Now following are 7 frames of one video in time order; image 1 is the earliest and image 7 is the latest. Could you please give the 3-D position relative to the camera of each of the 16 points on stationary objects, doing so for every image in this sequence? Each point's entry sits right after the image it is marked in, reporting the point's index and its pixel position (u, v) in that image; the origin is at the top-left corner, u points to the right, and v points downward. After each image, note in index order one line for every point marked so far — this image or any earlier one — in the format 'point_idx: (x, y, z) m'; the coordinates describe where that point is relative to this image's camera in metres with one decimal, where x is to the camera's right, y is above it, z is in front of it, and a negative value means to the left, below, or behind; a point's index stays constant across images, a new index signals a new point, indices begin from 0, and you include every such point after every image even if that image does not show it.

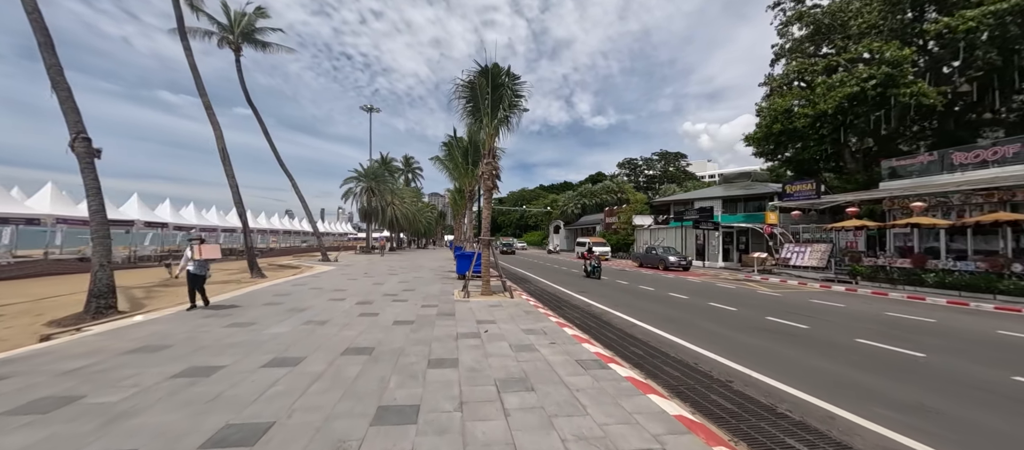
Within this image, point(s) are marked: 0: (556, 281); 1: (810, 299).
0: (+2.6, -3.2, +18.7) m
1: (+13.2, -3.3, +14.6) m
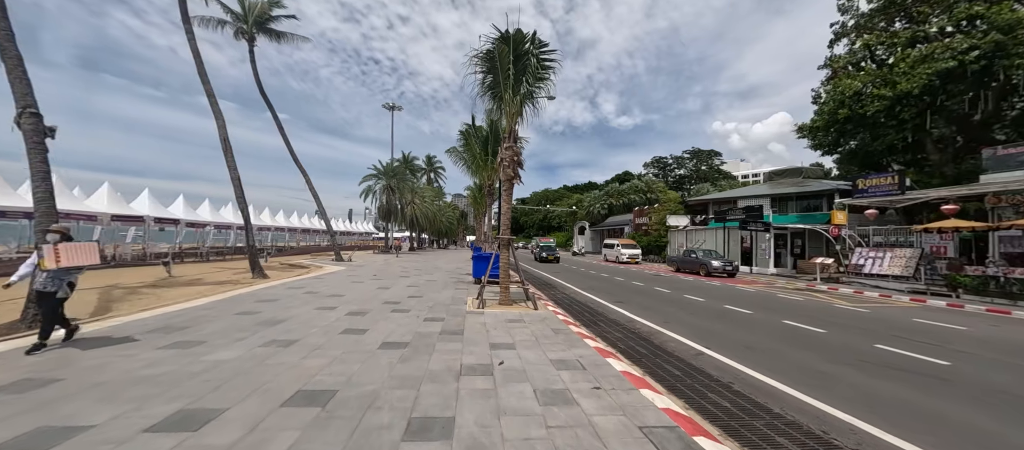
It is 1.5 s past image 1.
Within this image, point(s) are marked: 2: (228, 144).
0: (+3.7, -3.2, +16.4) m
1: (+14.1, -3.3, +11.7) m
2: (-13.0, +3.8, +15.1) m
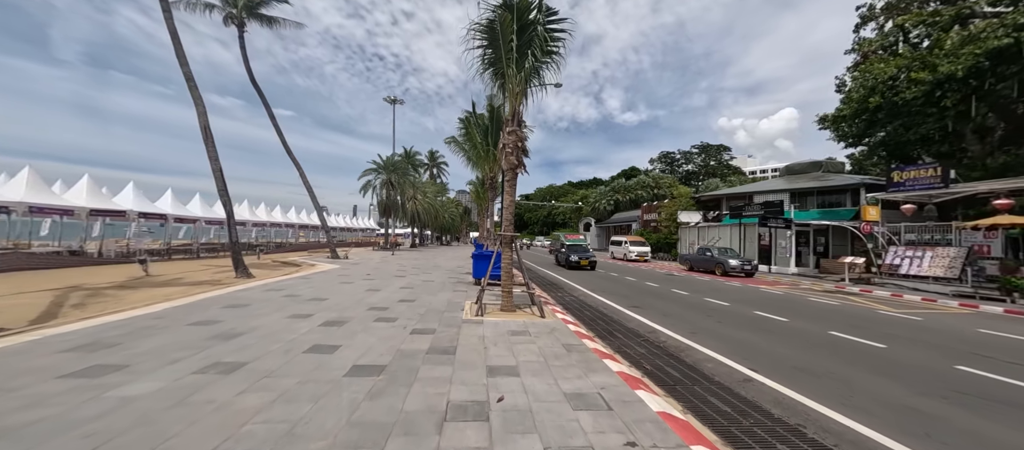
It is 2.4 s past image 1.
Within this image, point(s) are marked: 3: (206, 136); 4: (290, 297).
0: (+3.9, -3.0, +15.1) m
1: (+14.2, -3.2, +10.2) m
2: (-12.8, +4.0, +13.9) m
3: (-13.0, +3.8, +13.9) m
4: (-6.5, -2.1, +9.5) m
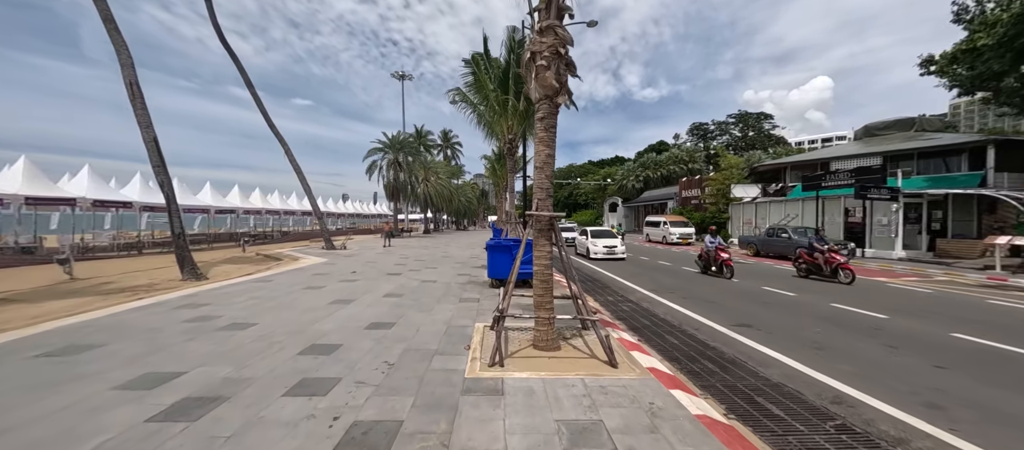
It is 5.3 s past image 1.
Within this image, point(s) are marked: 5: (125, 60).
0: (+4.9, -2.2, +11.0) m
1: (+14.9, -2.4, +5.5) m
2: (-12.0, +4.4, +10.4) m
3: (-12.2, +4.2, +10.4) m
4: (-5.8, -1.8, +6.0) m
5: (-12.1, +5.2, +10.3) m
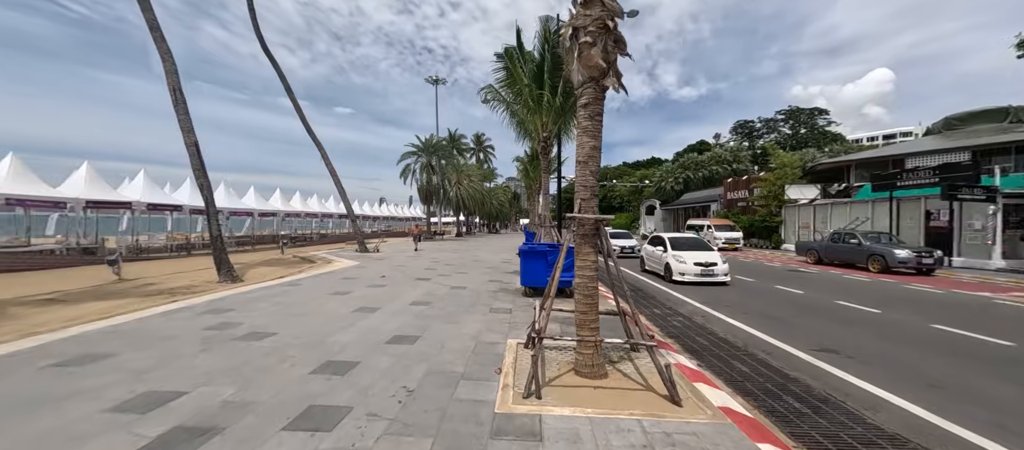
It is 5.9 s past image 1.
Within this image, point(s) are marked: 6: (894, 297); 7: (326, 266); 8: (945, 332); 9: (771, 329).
0: (+5.9, -2.3, +9.7) m
1: (+15.4, -2.5, +3.4) m
2: (-10.9, +4.3, +10.7) m
3: (-11.1, +4.1, +10.8) m
4: (-5.2, -1.9, +5.7) m
5: (-11.1, +5.1, +10.7) m
6: (+12.9, -2.4, +11.2) m
7: (-8.0, -1.8, +14.3) m
8: (+9.6, -2.4, +7.3) m
9: (+5.8, -2.3, +7.4) m
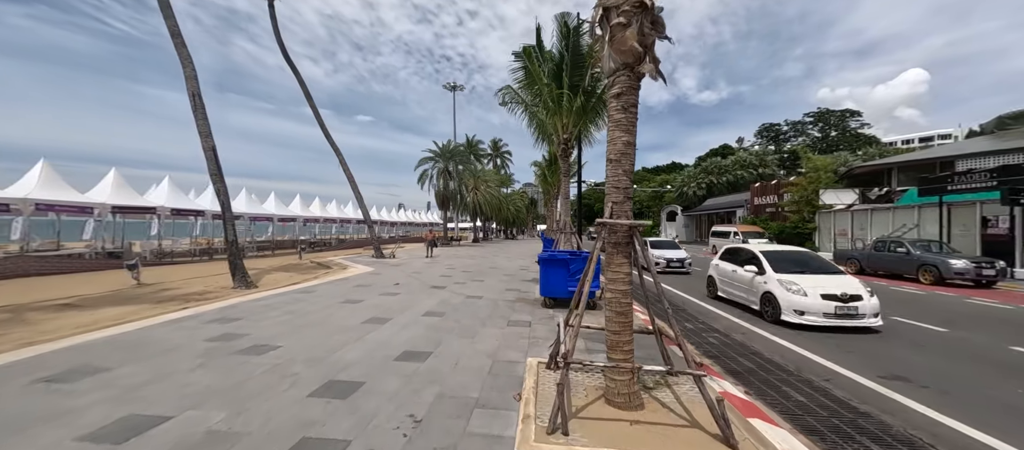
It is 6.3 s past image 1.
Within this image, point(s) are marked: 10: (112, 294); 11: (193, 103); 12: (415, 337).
0: (+6.4, -2.5, +8.9) m
1: (+15.6, -2.6, +2.1) m
2: (-10.3, +4.1, +10.8) m
3: (-10.5, +4.0, +10.8) m
4: (-4.9, -2.0, +5.4) m
5: (-10.5, +4.9, +10.8) m
6: (+13.5, -2.7, +10.0) m
7: (-7.3, -2.0, +14.1) m
8: (+10.0, -2.5, +6.3) m
9: (+6.2, -2.5, +6.5) m
10: (-11.6, -2.0, +9.6) m
11: (-10.4, +3.9, +10.8) m
12: (-1.8, -2.1, +6.1) m
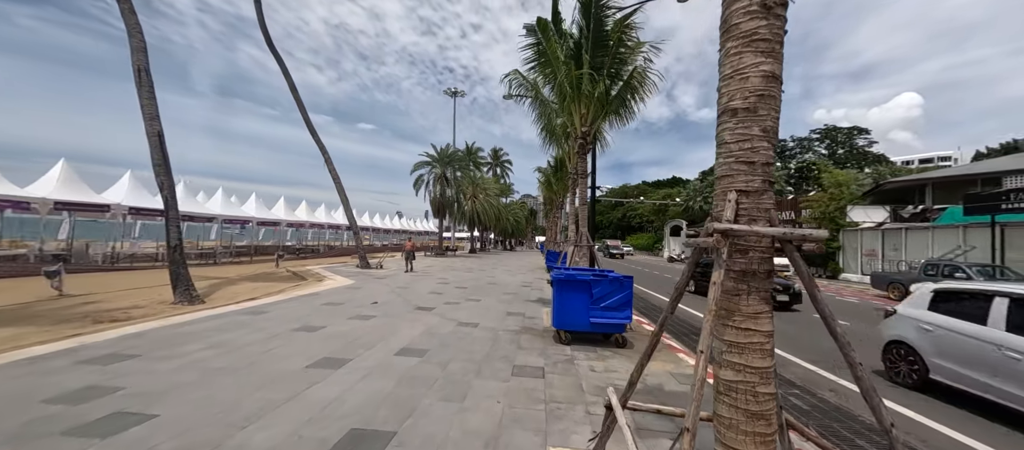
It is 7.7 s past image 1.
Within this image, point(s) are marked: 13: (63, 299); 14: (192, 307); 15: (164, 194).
0: (+6.5, -2.9, +6.9) m
1: (+15.7, -3.0, +0.1) m
2: (-10.1, +4.1, +9.0) m
3: (-10.3, +4.0, +9.0) m
4: (-4.8, -1.9, +3.4) m
5: (-10.2, +4.9, +9.0) m
6: (+13.5, -3.2, +8.0) m
7: (-7.2, -2.2, +12.1) m
8: (+10.1, -2.9, +4.3) m
9: (+6.3, -2.7, +4.5) m
10: (-11.5, -1.9, +7.6) m
11: (-10.2, +3.9, +9.0) m
12: (-1.7, -2.1, +4.1) m
13: (-11.8, -1.9, +8.7) m
14: (-8.3, -2.1, +8.6) m
15: (-9.5, +0.8, +9.0) m
